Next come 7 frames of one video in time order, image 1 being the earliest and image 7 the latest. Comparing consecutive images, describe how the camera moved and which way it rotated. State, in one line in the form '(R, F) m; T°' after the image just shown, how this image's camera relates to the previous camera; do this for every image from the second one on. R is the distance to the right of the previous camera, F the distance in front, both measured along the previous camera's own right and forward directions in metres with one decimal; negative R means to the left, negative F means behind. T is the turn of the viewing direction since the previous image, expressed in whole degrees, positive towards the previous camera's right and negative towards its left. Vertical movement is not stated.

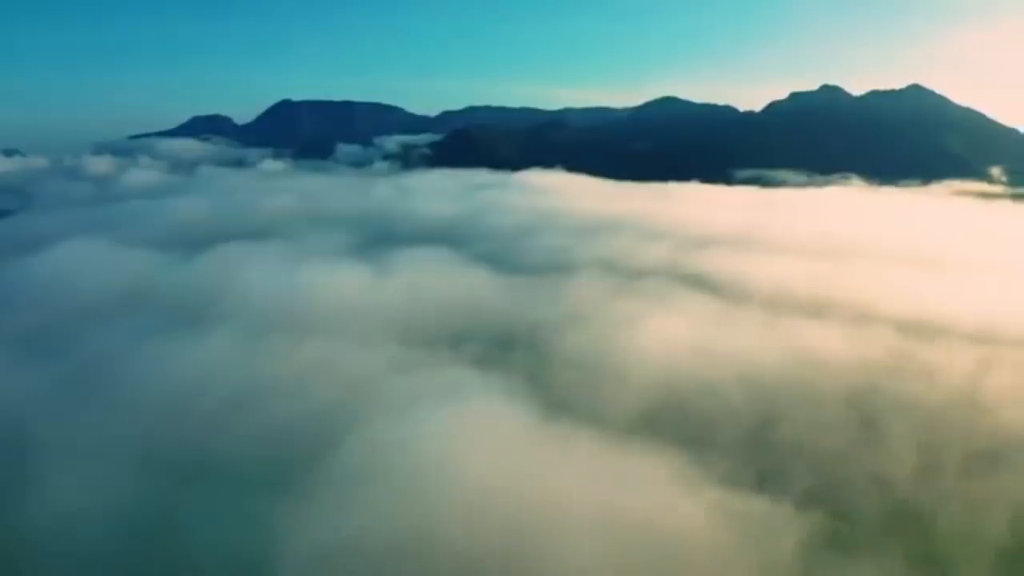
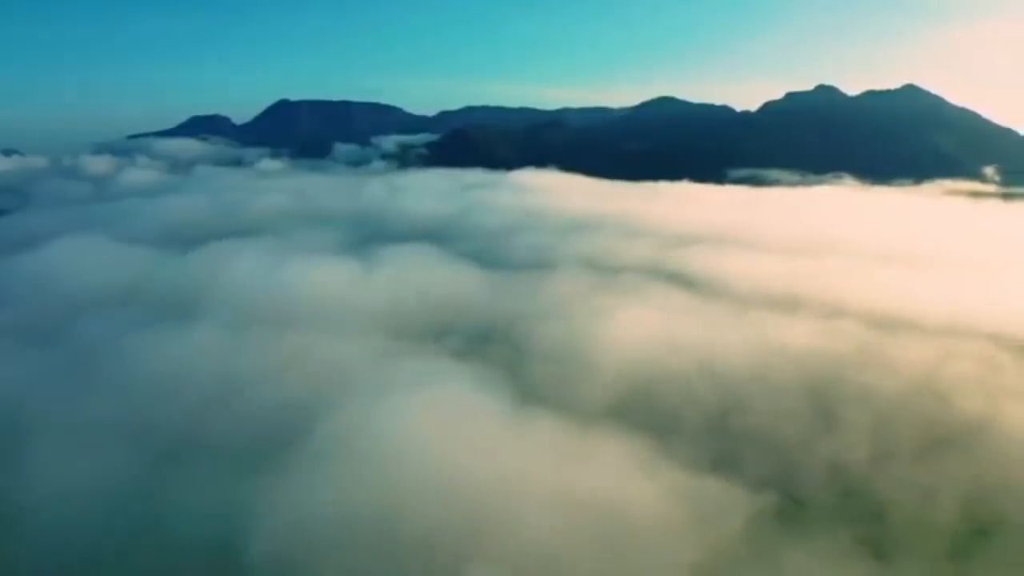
(+1.6, -1.9) m; 0°
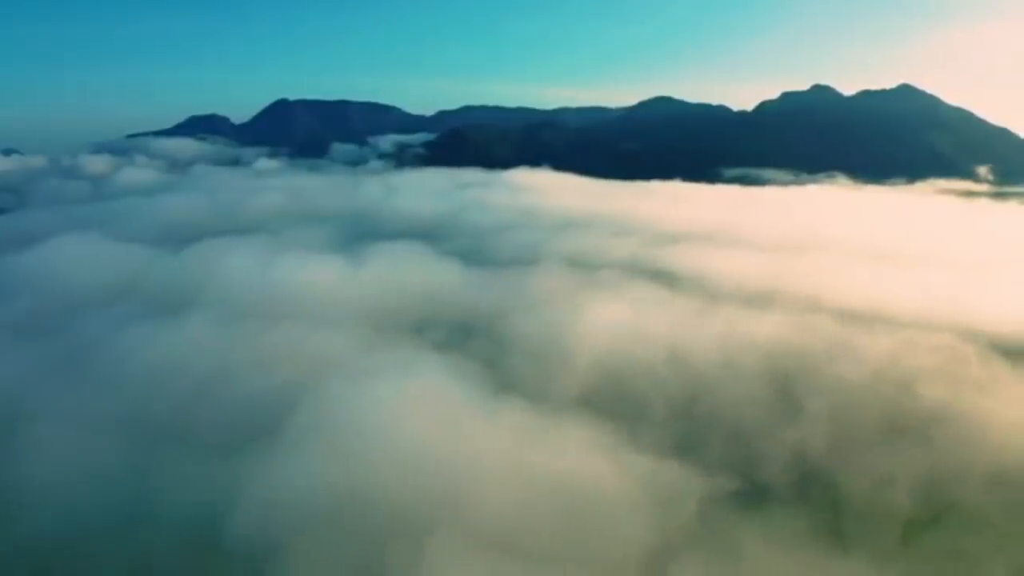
(+1.5, -1.8) m; 0°
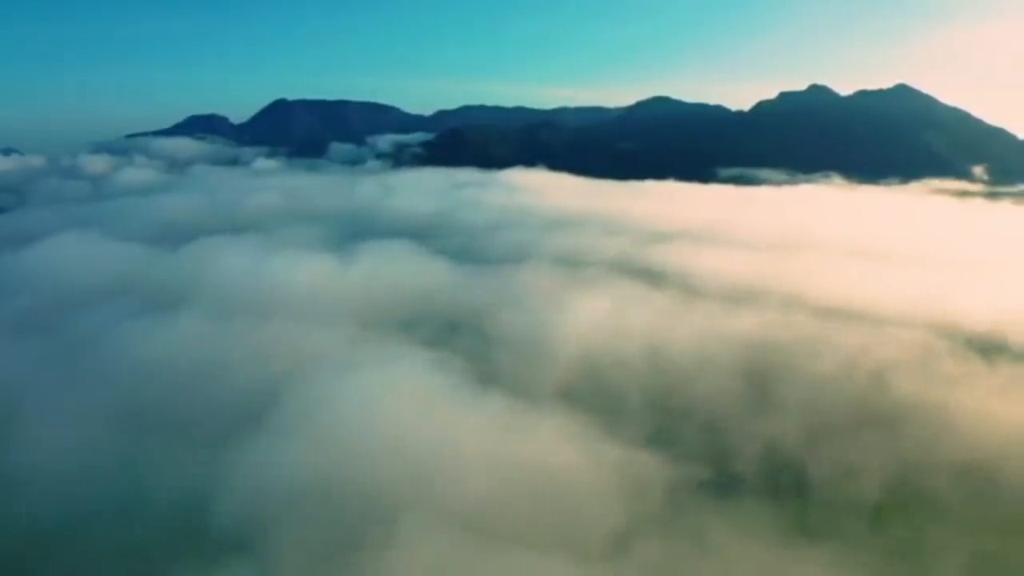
(+1.2, -1.5) m; 0°
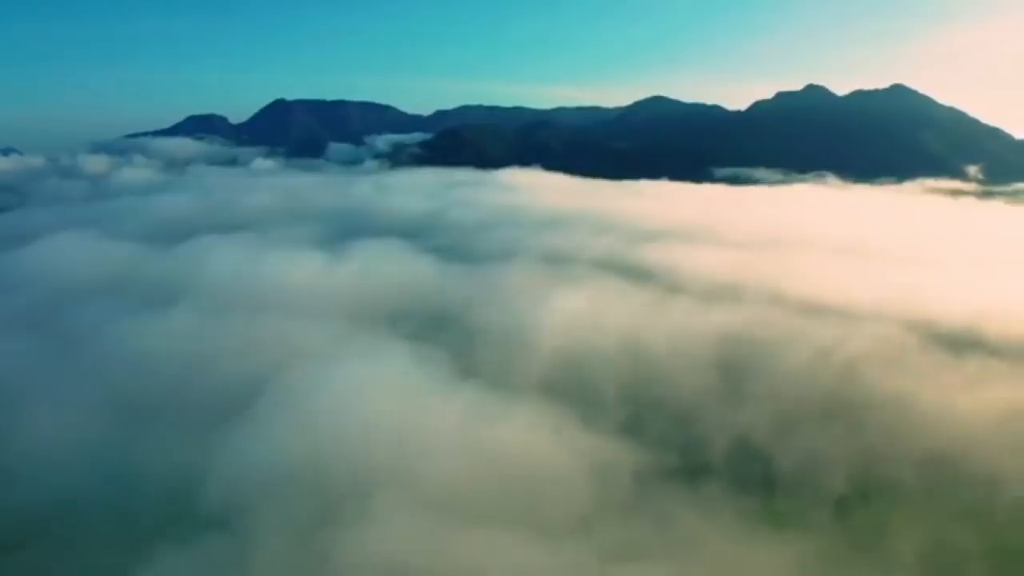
(+1.4, -1.7) m; 0°
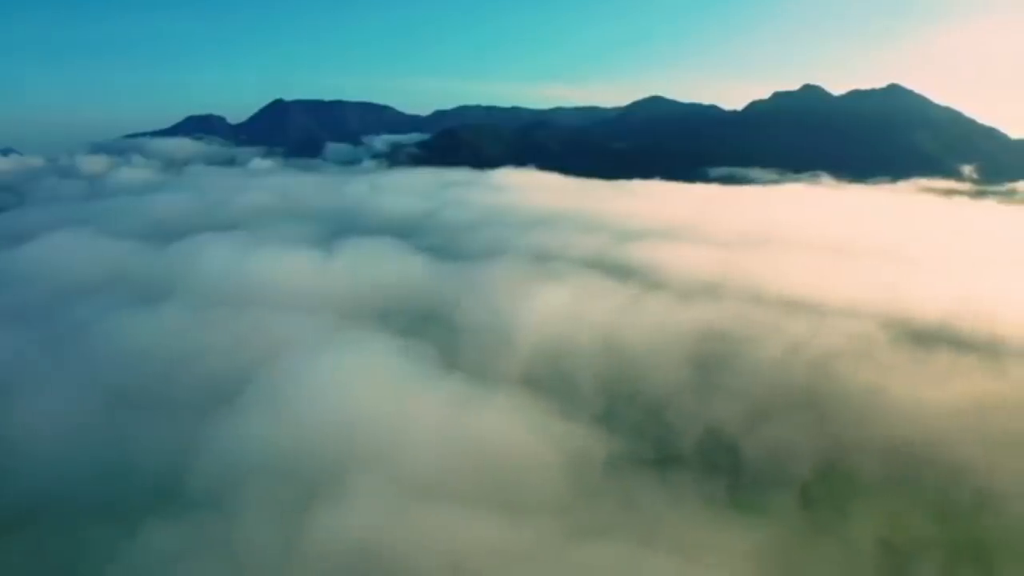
(+1.5, -1.6) m; 0°
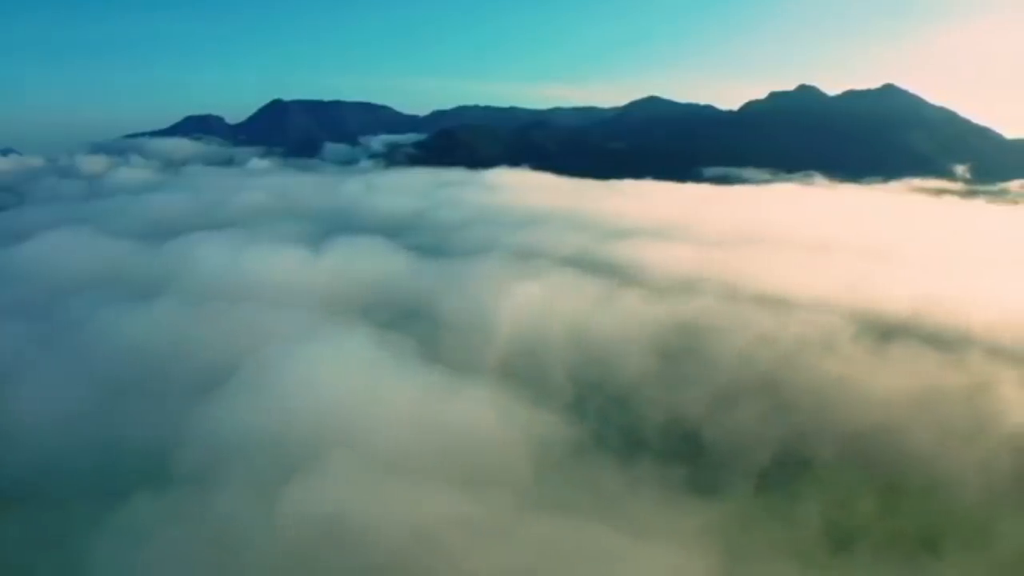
(+1.5, -2.2) m; 0°
